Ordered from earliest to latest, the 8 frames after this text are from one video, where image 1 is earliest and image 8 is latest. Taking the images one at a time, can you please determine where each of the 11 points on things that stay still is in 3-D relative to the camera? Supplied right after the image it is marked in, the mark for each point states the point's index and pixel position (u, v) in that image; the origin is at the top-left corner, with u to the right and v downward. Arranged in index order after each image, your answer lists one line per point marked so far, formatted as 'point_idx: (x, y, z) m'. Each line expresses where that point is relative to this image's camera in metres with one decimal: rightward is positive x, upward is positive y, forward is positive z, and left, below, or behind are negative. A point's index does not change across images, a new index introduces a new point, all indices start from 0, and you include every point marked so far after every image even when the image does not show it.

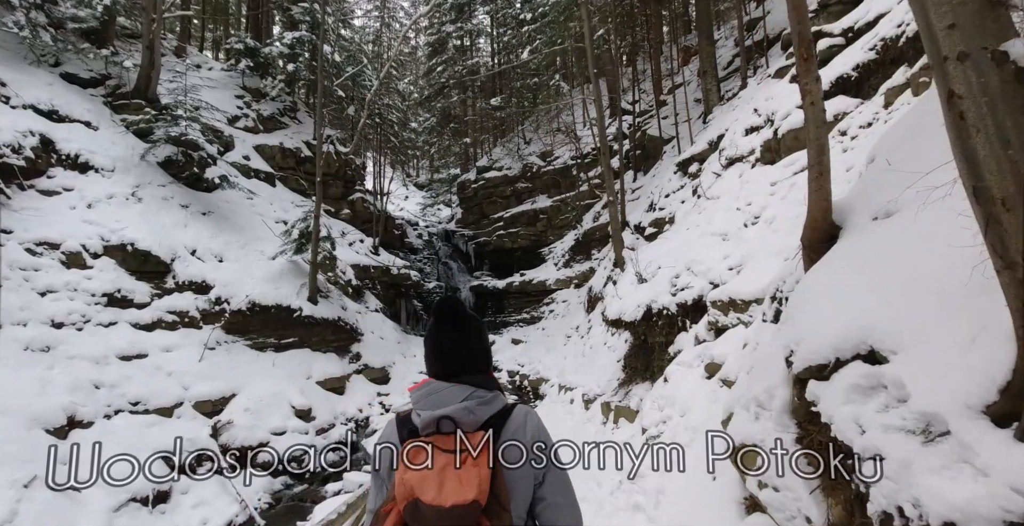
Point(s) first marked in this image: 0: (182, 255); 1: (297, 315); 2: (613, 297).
0: (-7.7, +0.2, +10.7) m
1: (-5.6, -1.3, +11.8) m
2: (+1.9, -0.6, +8.3) m
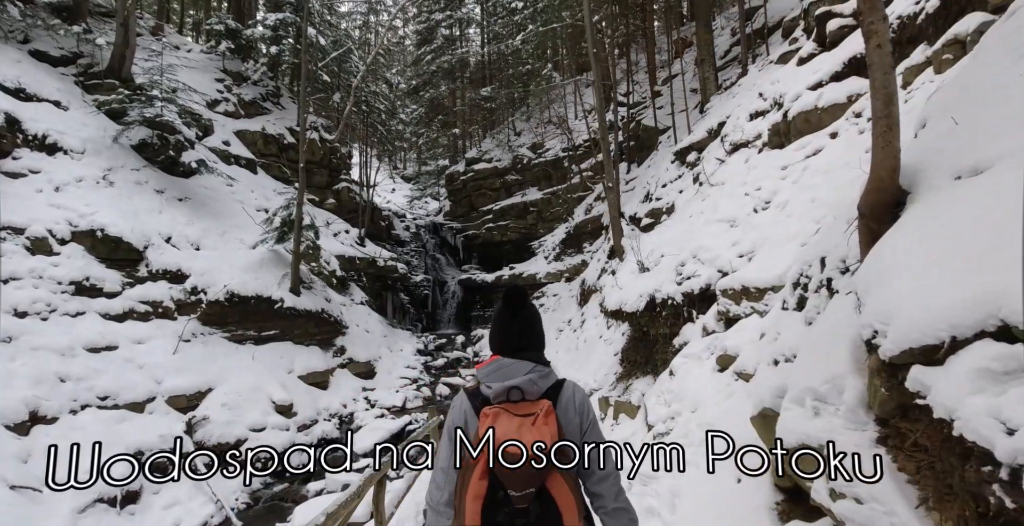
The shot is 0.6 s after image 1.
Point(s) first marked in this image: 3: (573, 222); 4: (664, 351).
0: (-7.9, +0.5, +10.1) m
1: (-5.8, -1.1, +11.2) m
2: (+1.8, -0.4, +8.0) m
3: (+2.4, +1.6, +18.4) m
4: (+2.1, -1.2, +6.1) m
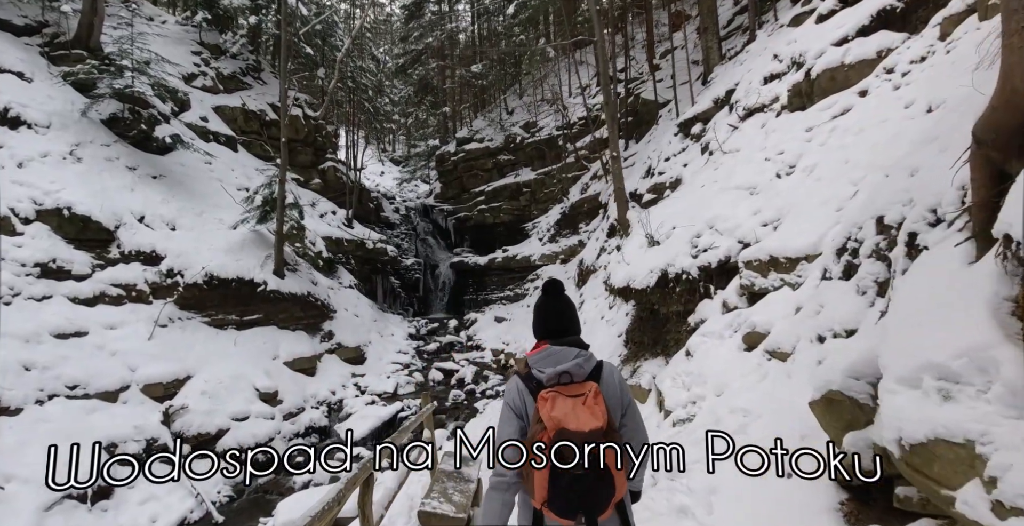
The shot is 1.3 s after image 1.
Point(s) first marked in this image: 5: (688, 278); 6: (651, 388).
0: (-8.0, +0.9, +9.4) m
1: (-5.9, -0.6, +10.6) m
2: (+1.7, 0.0, +7.5) m
3: (+2.2, +2.3, +17.9) m
4: (+2.1, -0.8, +5.6) m
5: (+2.2, -0.2, +5.6) m
6: (+1.7, -1.5, +5.5) m
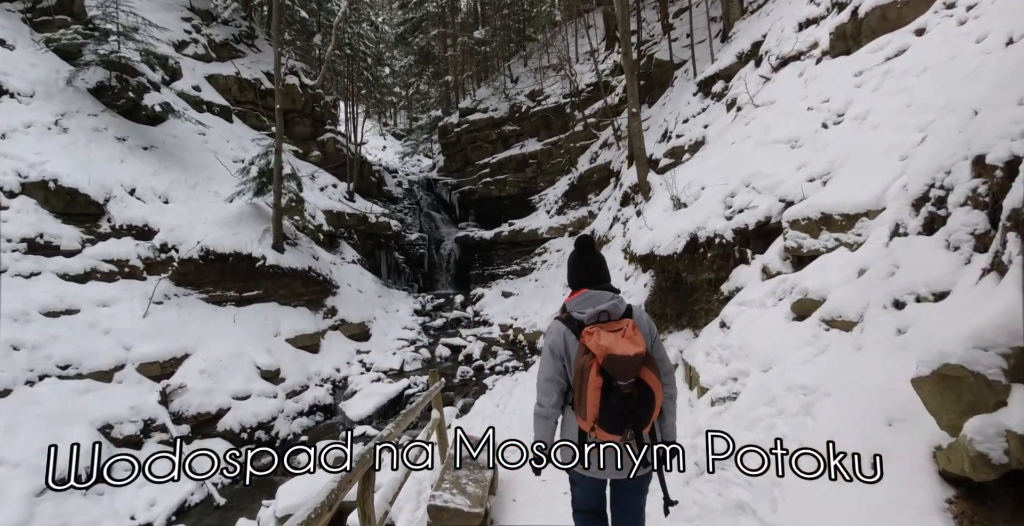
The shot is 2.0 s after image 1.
0: (-7.8, +1.4, +8.9) m
1: (-5.7, 0.0, +10.2) m
2: (+1.9, +0.5, +7.0) m
3: (+2.4, +3.4, +17.2) m
4: (+2.3, -0.4, +5.1) m
5: (+2.4, +0.2, +5.1) m
6: (+1.8, -1.1, +5.1) m
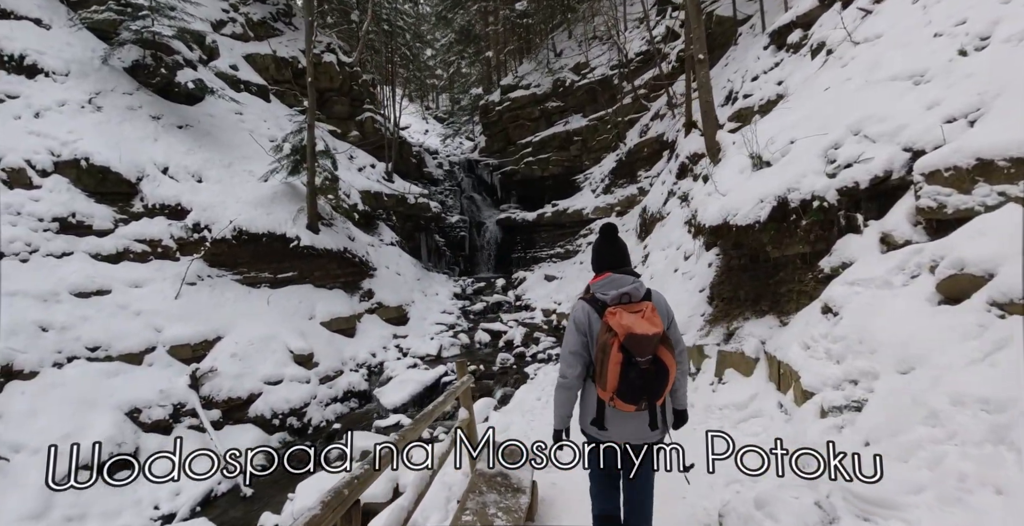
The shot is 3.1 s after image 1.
0: (-7.0, +1.7, +8.8) m
1: (-4.8, +0.4, +9.9) m
2: (+2.5, +0.8, +5.9) m
3: (+3.9, +4.0, +16.0) m
4: (+2.7, -0.1, +4.1) m
5: (+2.8, +0.5, +4.1) m
6: (+2.2, -0.8, +4.1) m
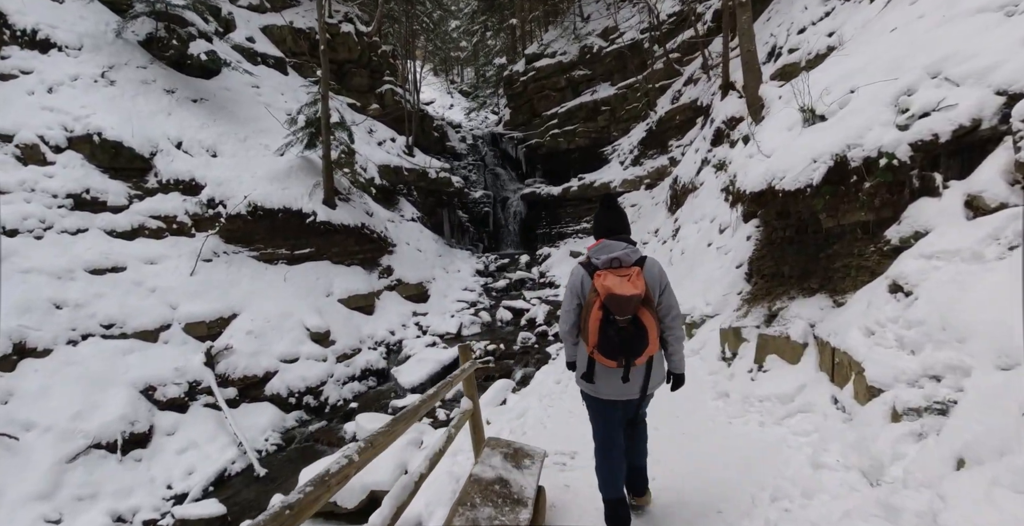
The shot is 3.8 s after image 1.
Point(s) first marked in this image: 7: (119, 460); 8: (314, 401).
0: (-6.6, +2.2, +8.7) m
1: (-4.3, +0.9, +9.7) m
2: (+2.7, +1.1, +5.3) m
3: (+4.7, +4.9, +15.0) m
4: (+2.8, +0.1, +3.5) m
5: (+2.8, +0.7, +3.4) m
6: (+2.3, -0.6, +3.5) m
7: (-4.8, -2.4, +5.5) m
8: (-3.2, -2.2, +7.4) m
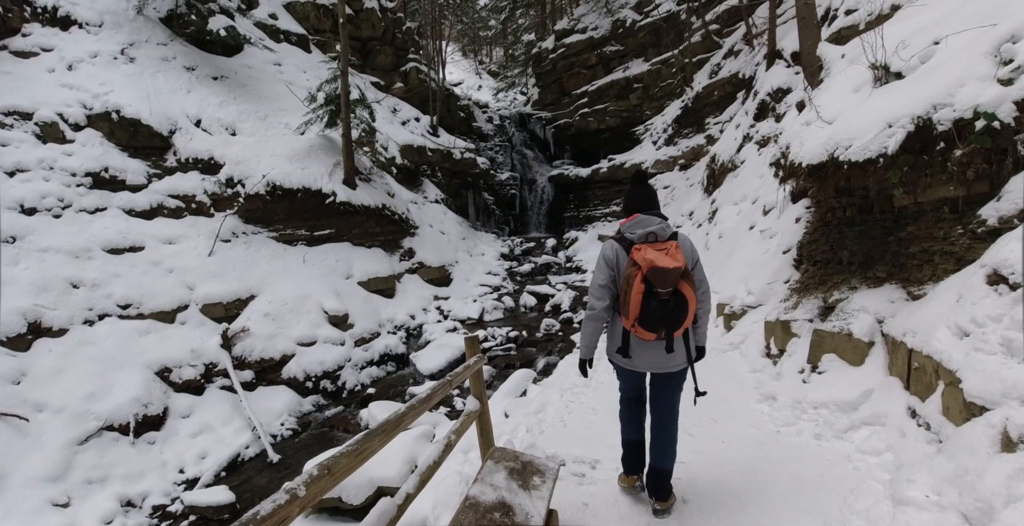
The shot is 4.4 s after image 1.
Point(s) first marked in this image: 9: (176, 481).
0: (-6.2, +2.5, +8.6) m
1: (-3.8, +1.3, +9.5) m
2: (+2.9, +1.3, +4.7) m
3: (+5.5, +5.3, +14.1) m
4: (+2.9, +0.2, +2.9) m
5: (+2.9, +0.8, +2.8) m
6: (+2.4, -0.5, +3.0) m
7: (-4.6, -2.2, +5.5) m
8: (-2.9, -2.0, +7.3) m
9: (-3.9, -2.5, +5.3) m
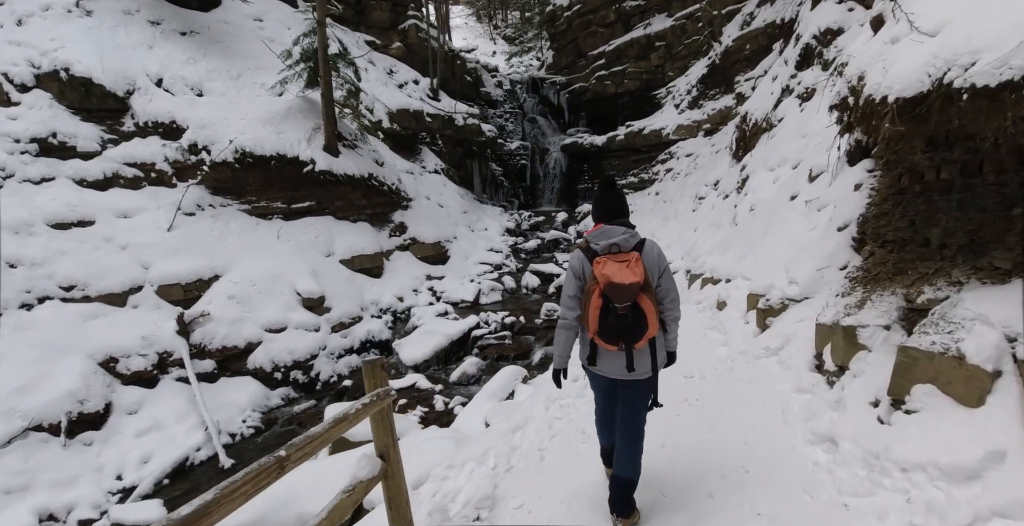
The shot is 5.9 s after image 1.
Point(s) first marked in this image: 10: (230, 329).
0: (-6.2, +3.0, +7.7) m
1: (-3.8, +1.7, +8.6) m
2: (+2.7, +1.4, +3.5) m
3: (+5.7, +6.0, +12.6) m
4: (+2.6, +0.2, +1.8) m
5: (+2.6, +0.8, +1.6) m
6: (+2.1, -0.5, +1.9) m
7: (-4.7, -1.9, +4.8) m
8: (-3.0, -1.6, +6.5) m
9: (-4.1, -2.3, +4.6) m
10: (-3.9, -0.9, +6.4) m
